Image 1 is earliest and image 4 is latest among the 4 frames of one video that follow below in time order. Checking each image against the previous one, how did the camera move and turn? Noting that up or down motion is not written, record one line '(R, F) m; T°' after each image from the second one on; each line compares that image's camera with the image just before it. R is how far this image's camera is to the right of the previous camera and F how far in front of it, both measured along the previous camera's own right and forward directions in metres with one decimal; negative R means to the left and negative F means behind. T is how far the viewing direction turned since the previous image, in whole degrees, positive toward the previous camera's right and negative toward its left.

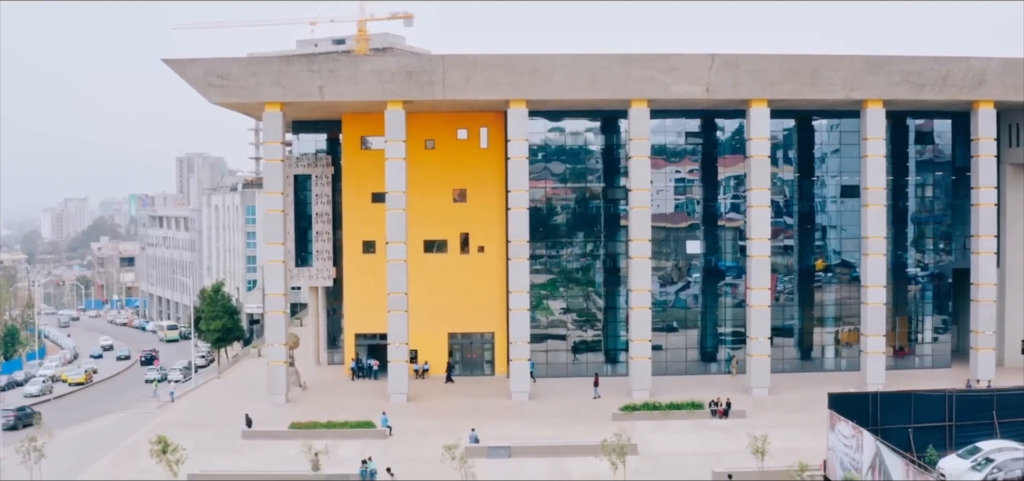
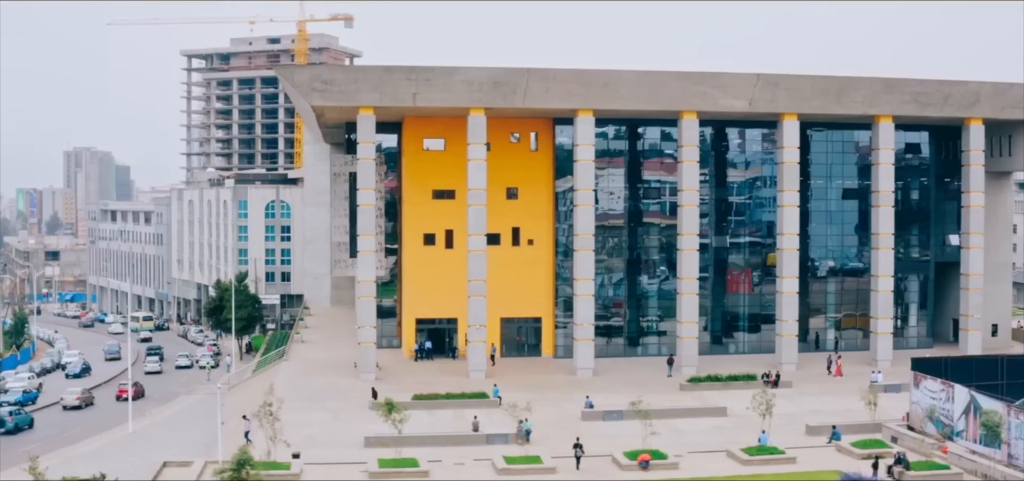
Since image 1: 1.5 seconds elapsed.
(-7.5, -4.1) m; +6°
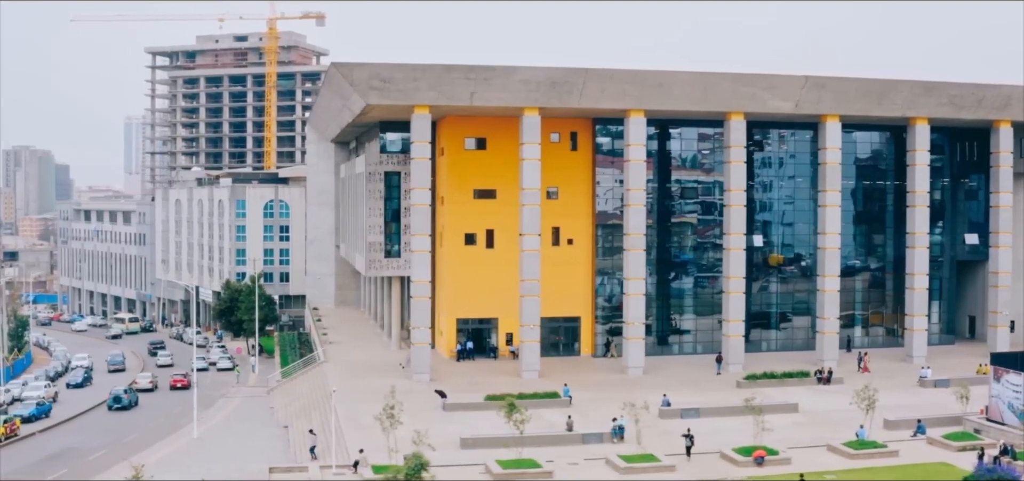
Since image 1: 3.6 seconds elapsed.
(-4.6, 0.0) m; +3°
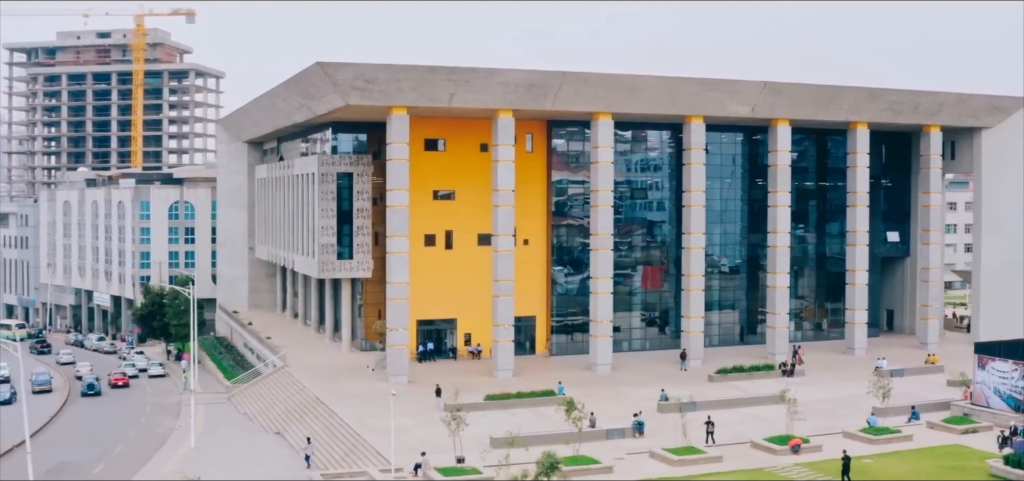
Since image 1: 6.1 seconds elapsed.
(-5.4, +0.3) m; +9°
